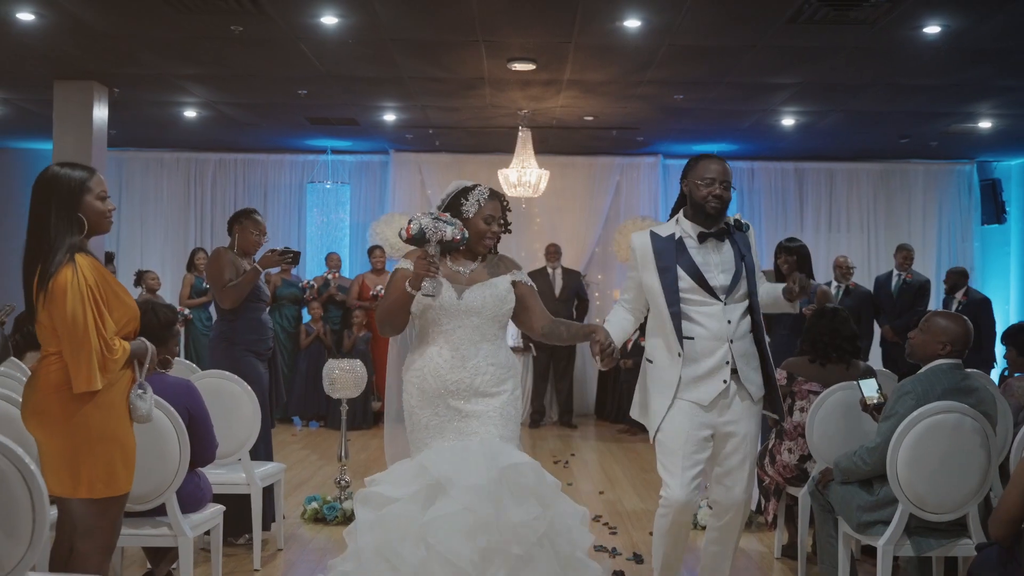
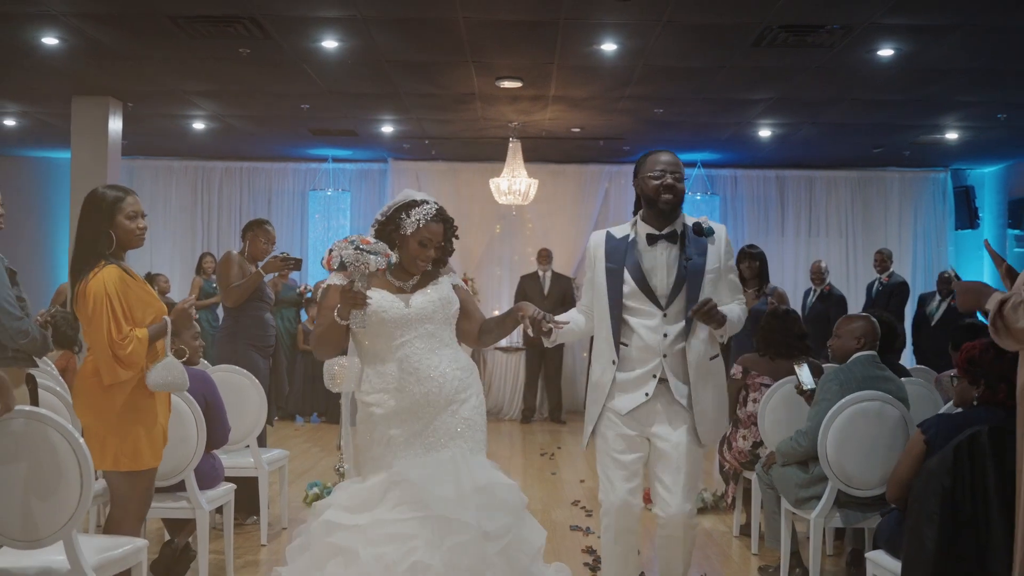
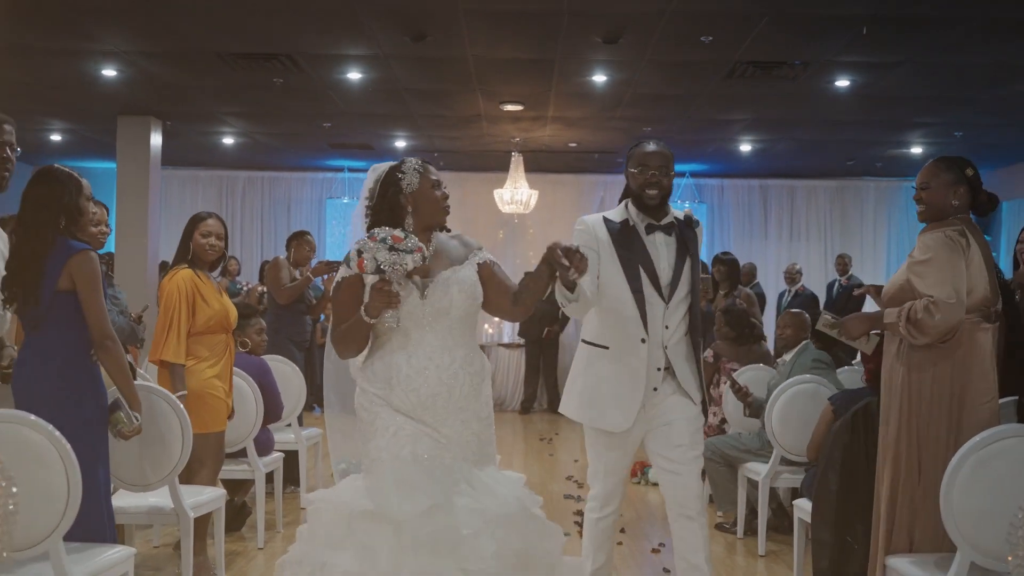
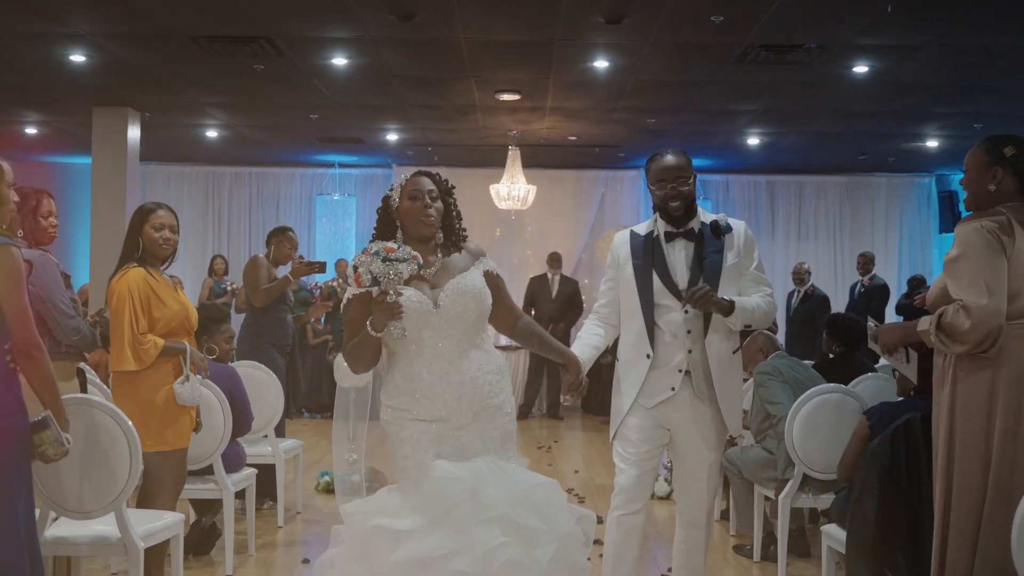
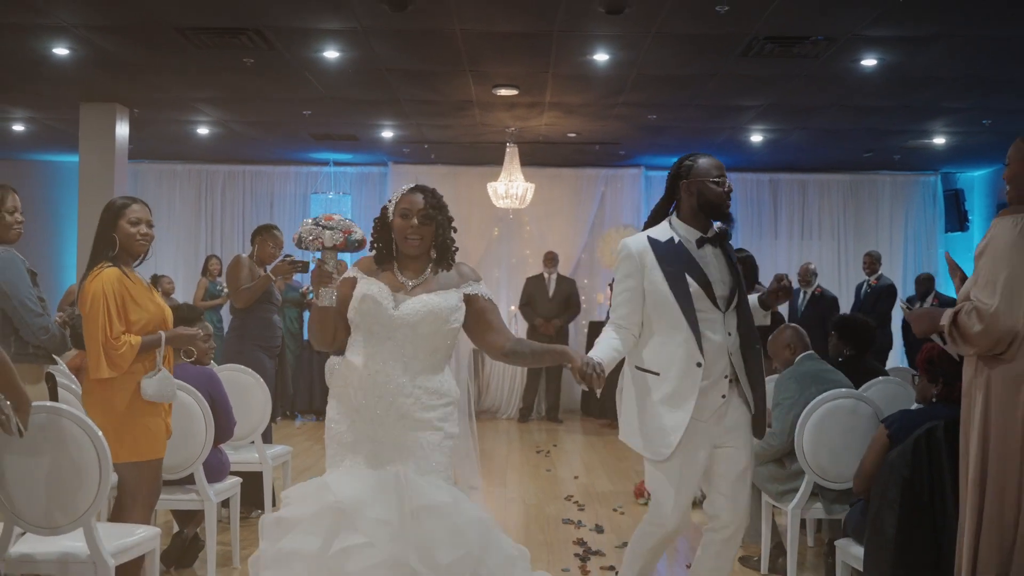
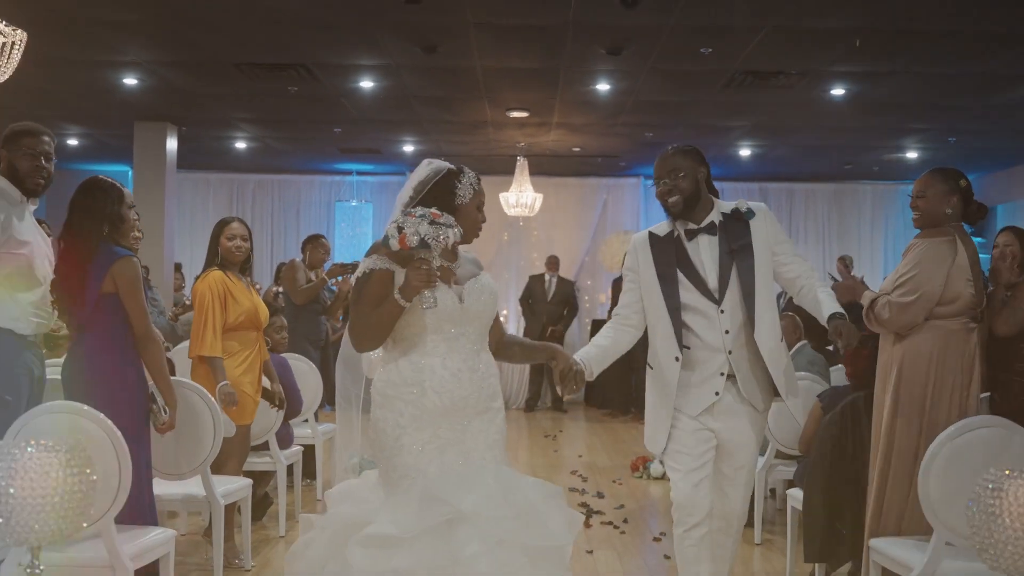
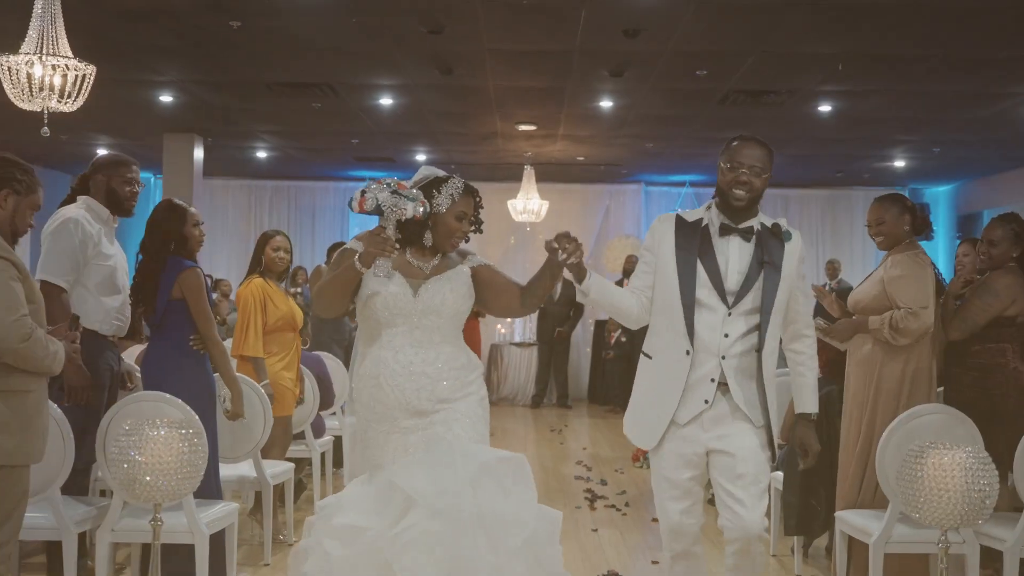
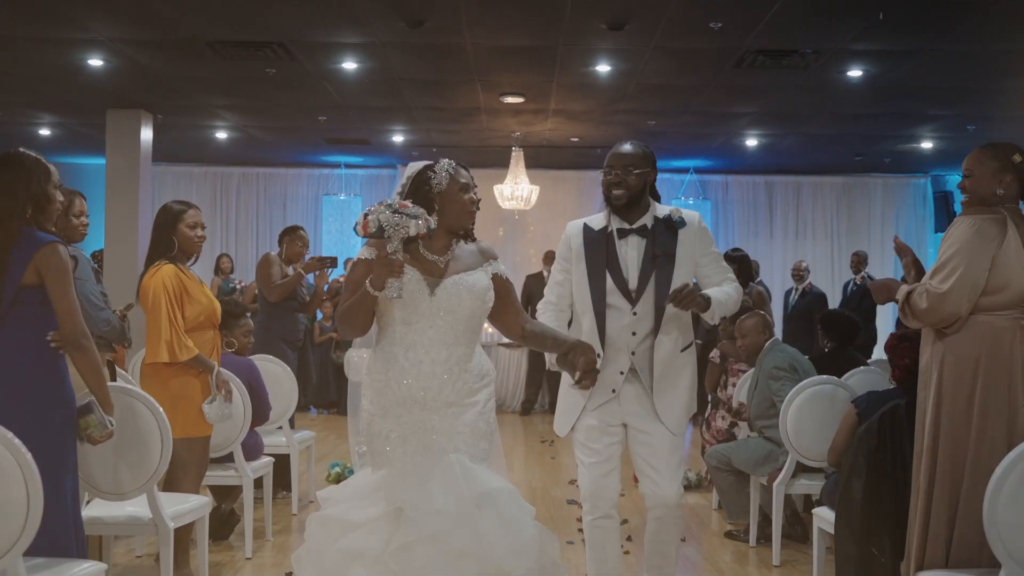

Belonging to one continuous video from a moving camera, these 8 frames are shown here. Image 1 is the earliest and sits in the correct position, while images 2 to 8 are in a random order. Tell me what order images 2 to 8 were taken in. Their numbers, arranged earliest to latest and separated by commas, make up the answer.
2, 5, 4, 8, 3, 6, 7
